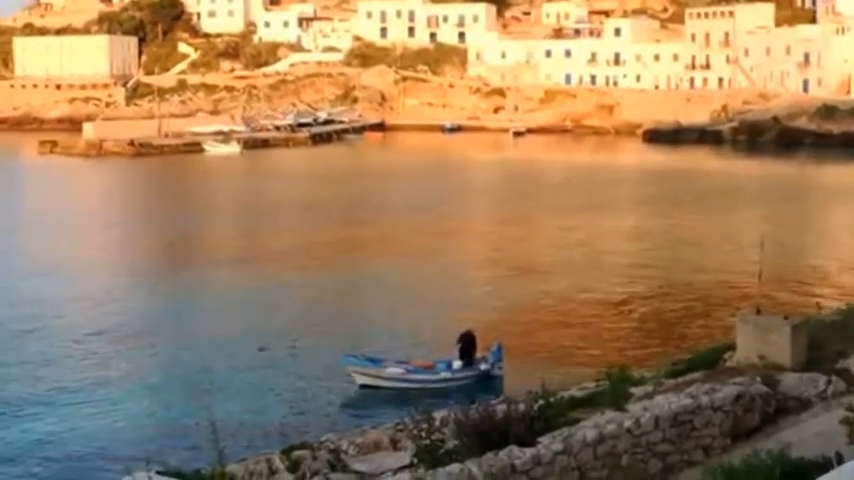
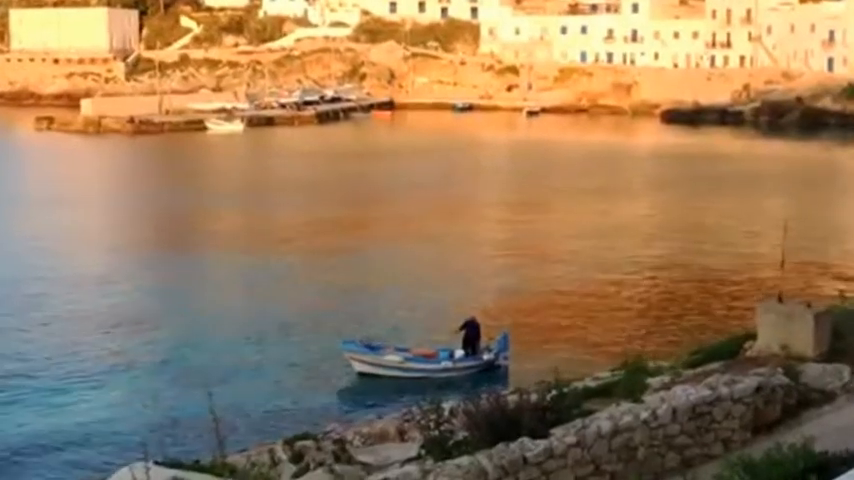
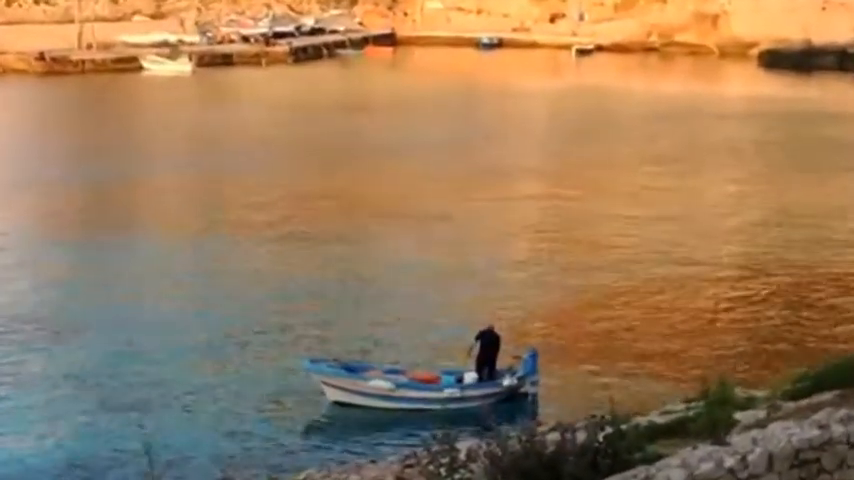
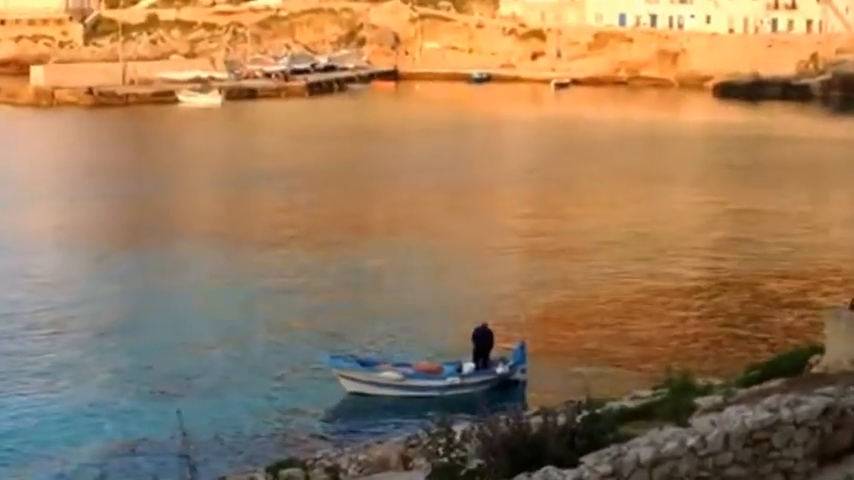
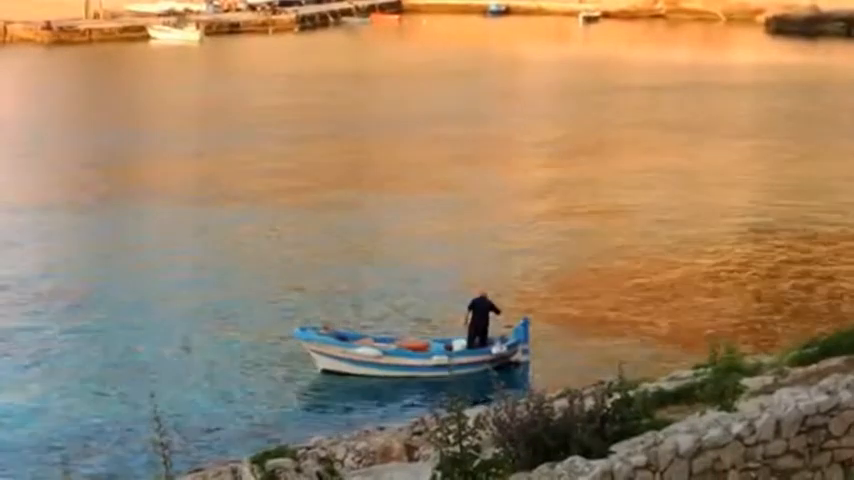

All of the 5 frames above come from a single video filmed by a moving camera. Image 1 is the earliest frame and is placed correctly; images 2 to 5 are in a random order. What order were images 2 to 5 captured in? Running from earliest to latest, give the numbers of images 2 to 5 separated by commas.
2, 4, 3, 5
